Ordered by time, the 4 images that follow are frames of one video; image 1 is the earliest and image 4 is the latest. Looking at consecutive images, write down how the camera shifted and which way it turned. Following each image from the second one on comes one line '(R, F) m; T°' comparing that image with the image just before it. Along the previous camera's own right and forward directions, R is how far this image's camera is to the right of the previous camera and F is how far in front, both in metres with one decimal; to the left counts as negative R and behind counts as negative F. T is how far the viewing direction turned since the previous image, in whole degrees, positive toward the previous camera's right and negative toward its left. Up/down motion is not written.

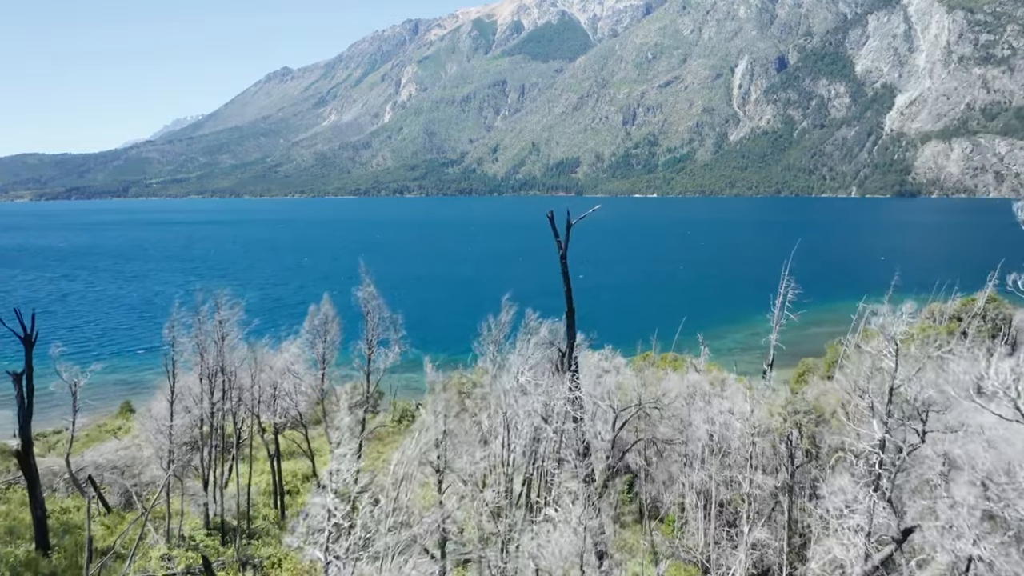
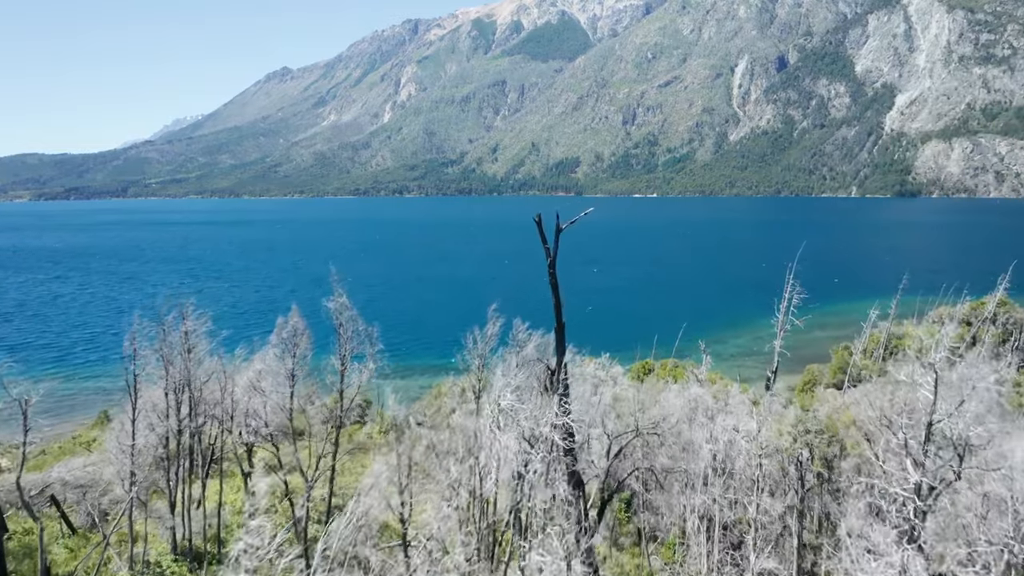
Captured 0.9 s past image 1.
(+0.5, +2.1) m; 0°
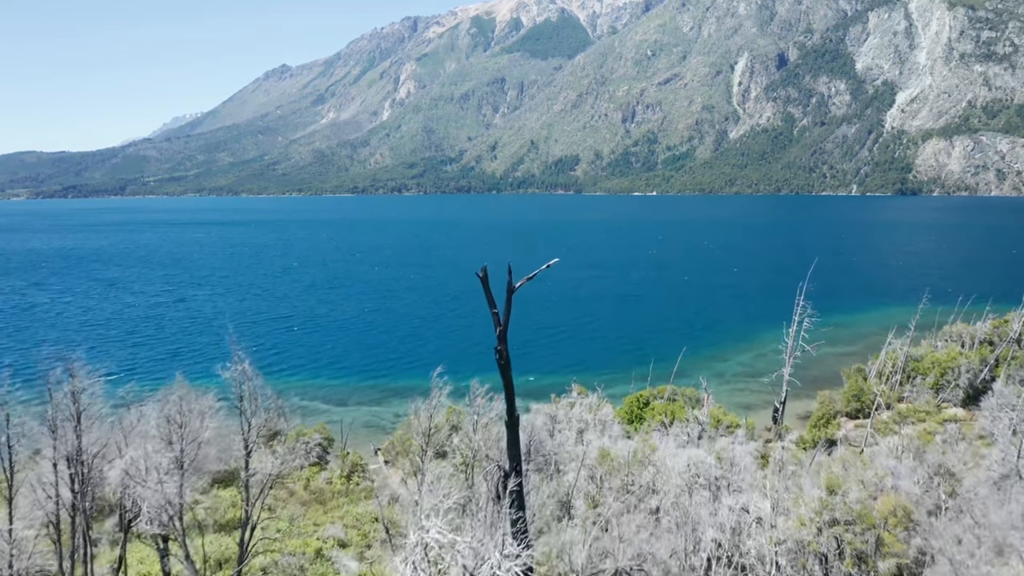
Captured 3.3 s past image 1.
(+1.4, +5.0) m; 0°
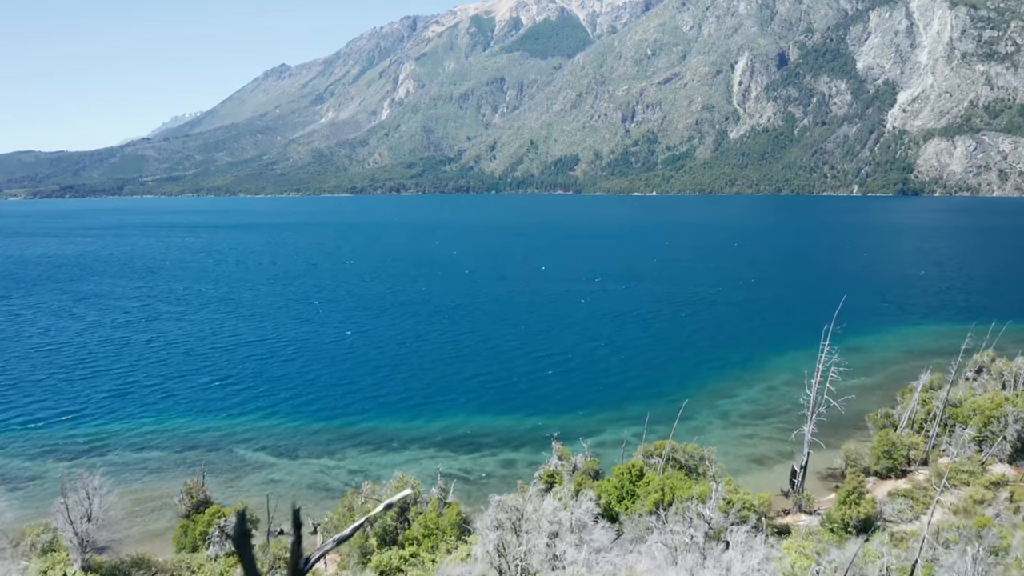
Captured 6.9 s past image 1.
(+1.7, +7.2) m; 0°
